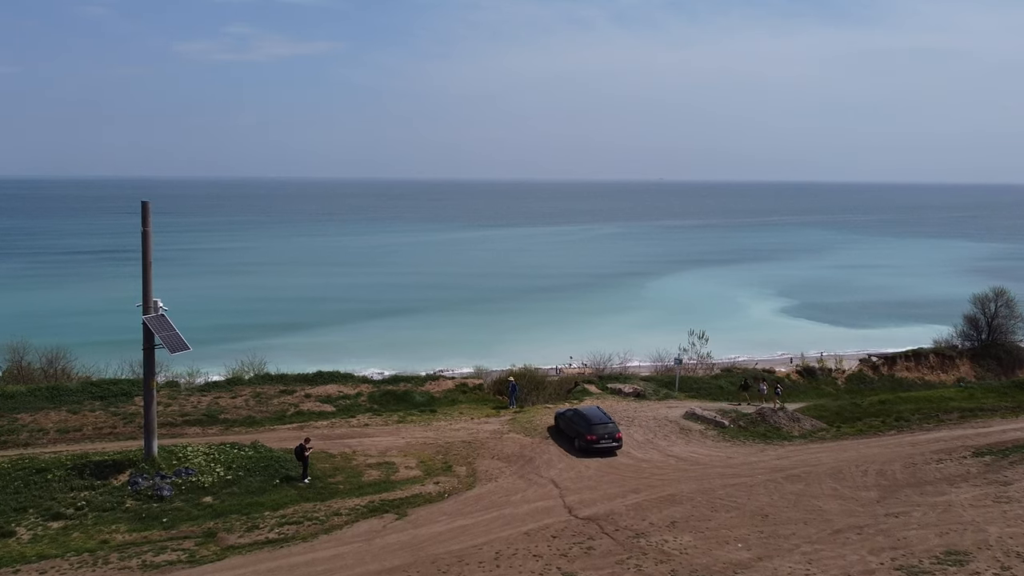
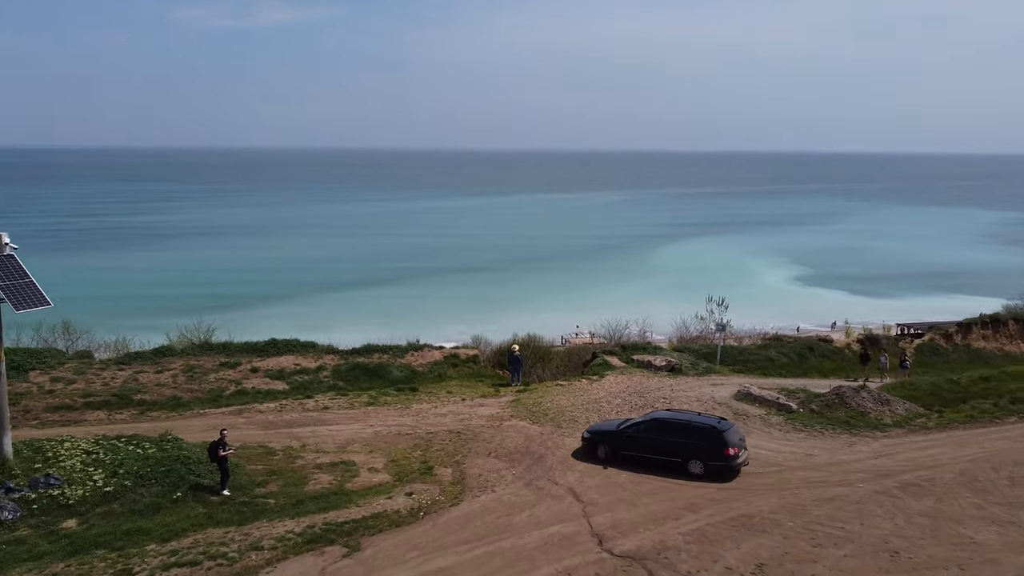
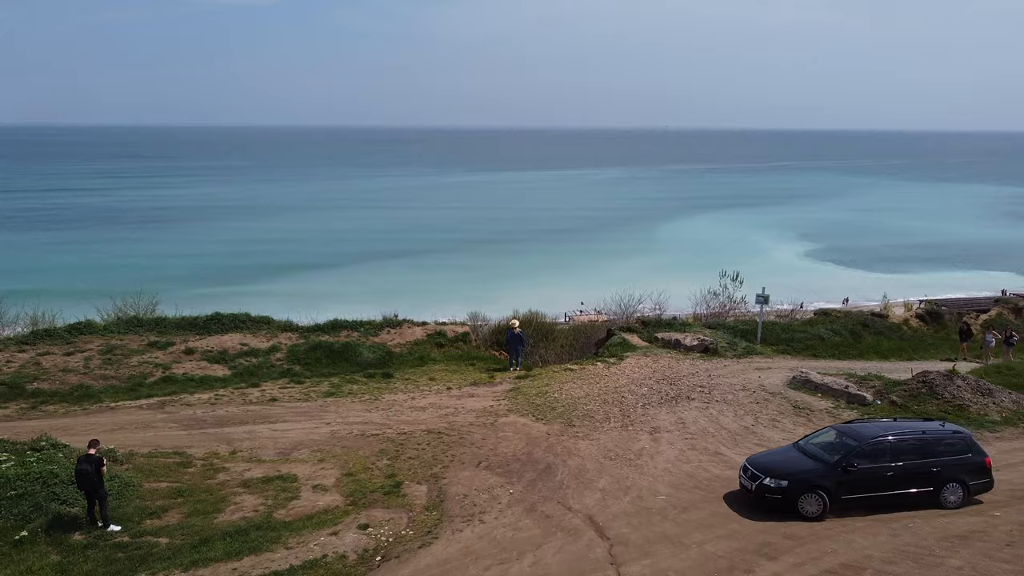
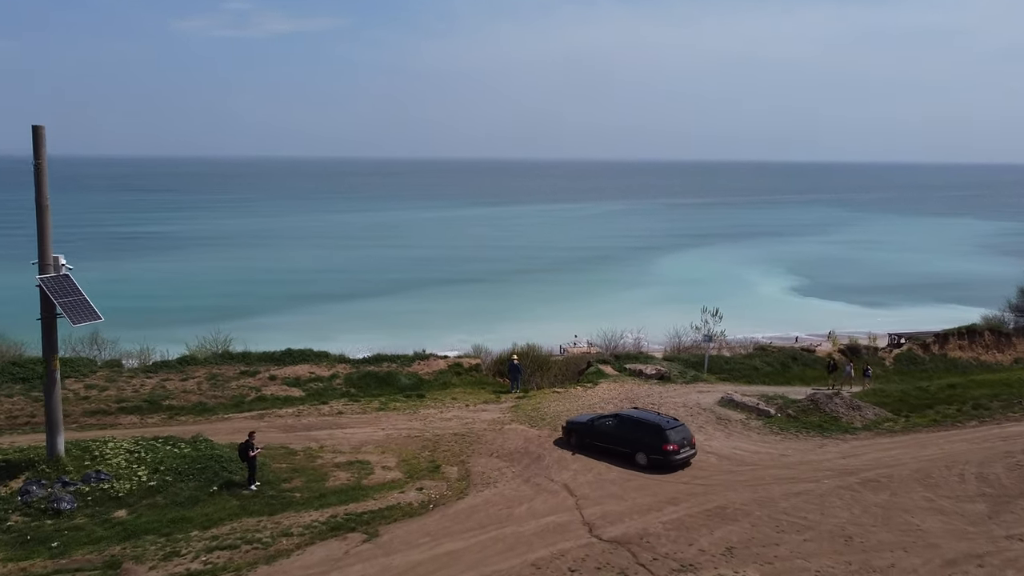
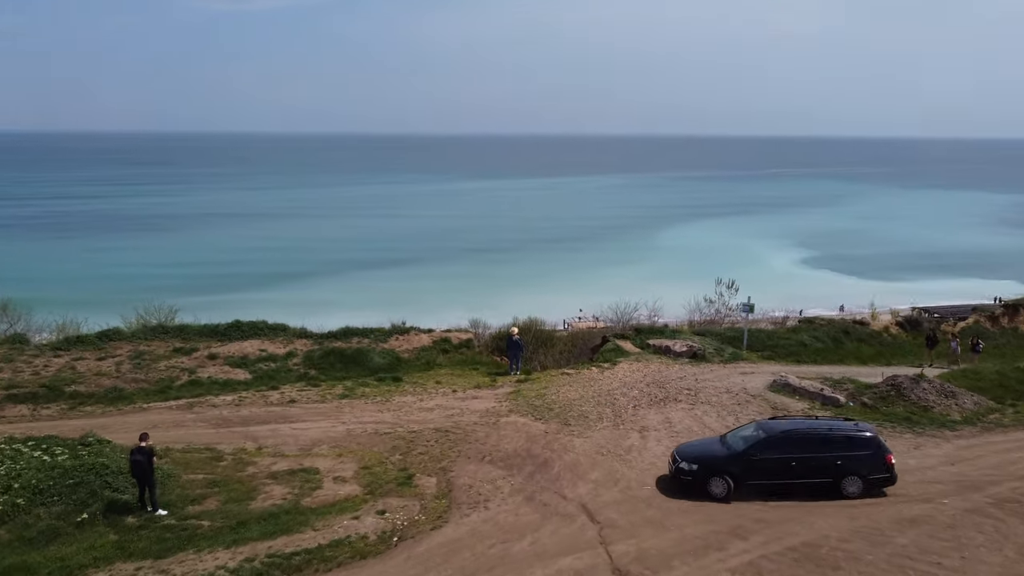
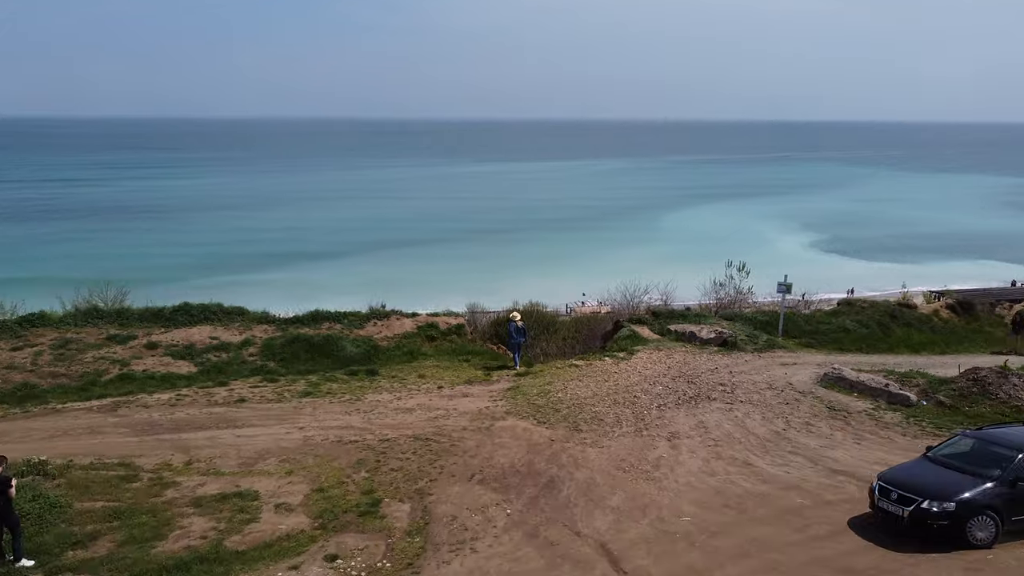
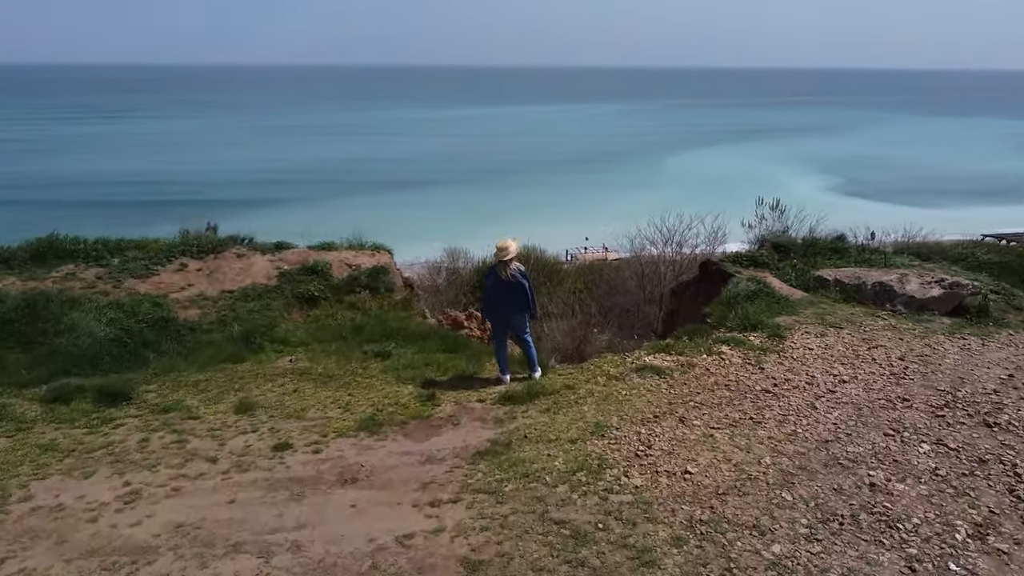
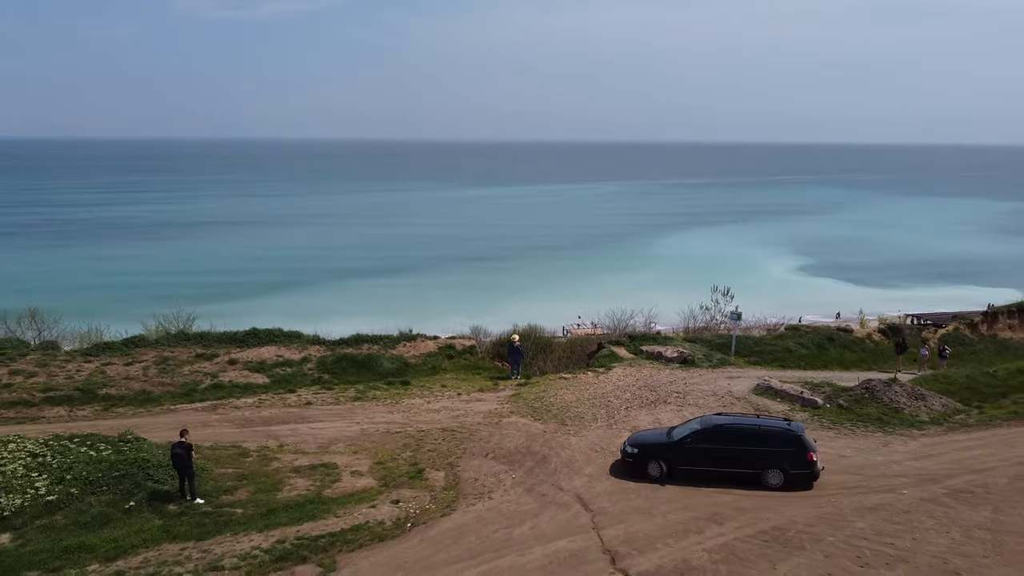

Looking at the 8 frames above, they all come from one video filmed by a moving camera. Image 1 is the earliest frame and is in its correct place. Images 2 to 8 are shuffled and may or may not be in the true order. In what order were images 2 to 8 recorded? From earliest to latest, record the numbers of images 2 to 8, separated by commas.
4, 2, 8, 5, 3, 6, 7
